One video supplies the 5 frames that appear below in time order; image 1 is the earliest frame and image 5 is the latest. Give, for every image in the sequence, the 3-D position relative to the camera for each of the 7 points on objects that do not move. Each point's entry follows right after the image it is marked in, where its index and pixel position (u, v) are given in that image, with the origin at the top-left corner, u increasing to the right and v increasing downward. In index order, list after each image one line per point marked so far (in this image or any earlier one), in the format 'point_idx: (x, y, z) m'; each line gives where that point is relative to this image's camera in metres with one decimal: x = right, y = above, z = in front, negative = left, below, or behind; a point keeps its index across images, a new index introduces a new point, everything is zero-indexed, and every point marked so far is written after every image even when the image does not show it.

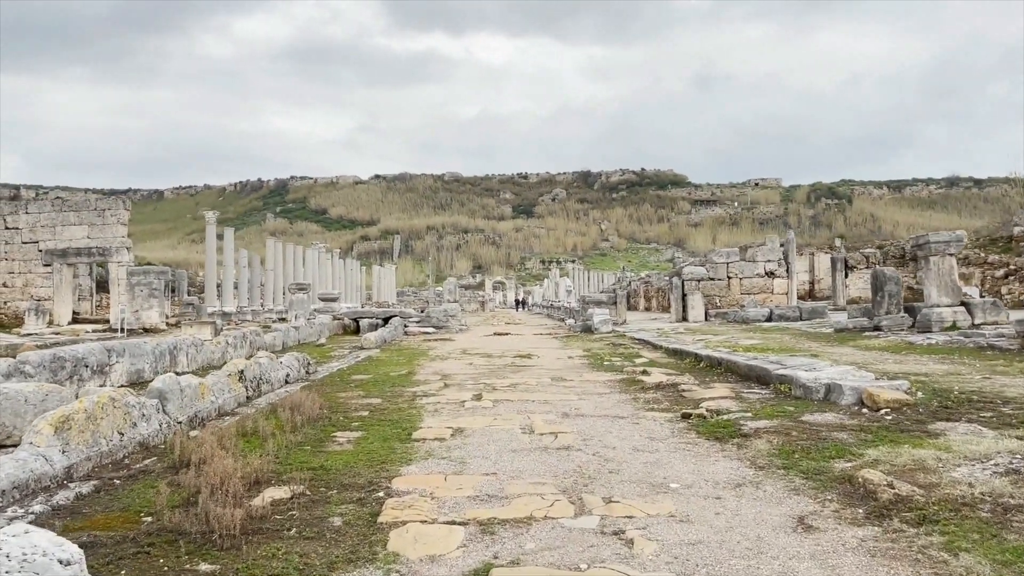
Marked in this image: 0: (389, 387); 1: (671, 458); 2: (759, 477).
0: (-1.3, -1.1, +7.5) m
1: (+0.9, -1.0, +3.9) m
2: (+1.3, -1.0, +3.5) m
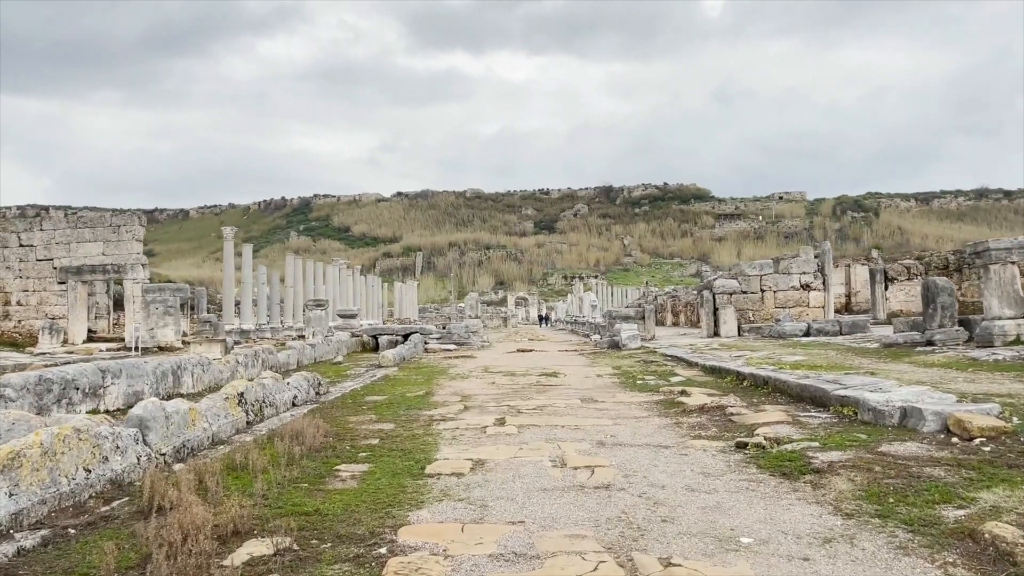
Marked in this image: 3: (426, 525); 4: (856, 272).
0: (-1.1, -1.2, +6.9) m
1: (+1.1, -1.0, +3.3) m
2: (+1.4, -1.0, +2.8) m
3: (-0.4, -1.1, +3.1) m
4: (+9.7, +0.4, +19.4) m
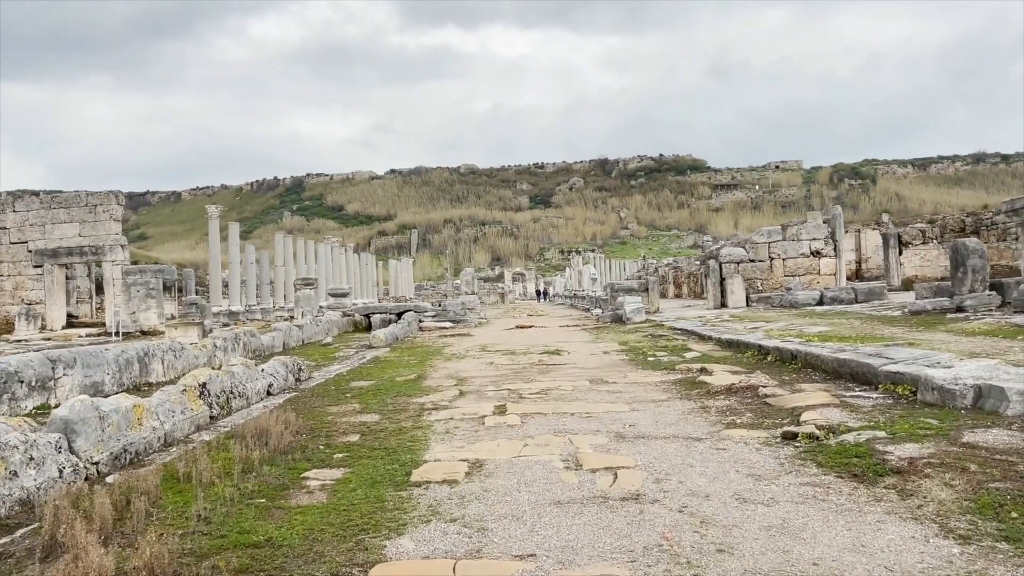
0: (-1.1, -1.0, +6.2) m
1: (+1.1, -0.8, +2.5) m
2: (+1.4, -0.8, +2.1) m
3: (-0.4, -0.9, +2.4) m
4: (+9.6, +1.4, +18.7) m
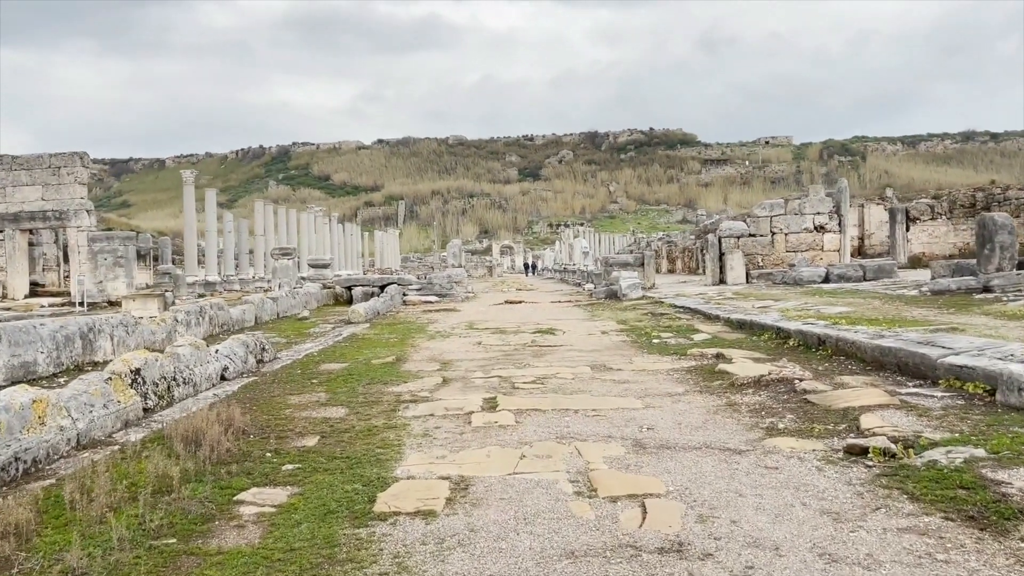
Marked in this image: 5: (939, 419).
0: (-1.1, -0.7, +5.3) m
1: (+1.1, -0.8, +1.8) m
2: (+1.4, -0.8, +1.3) m
3: (-0.4, -0.9, +1.6) m
4: (+9.3, +2.0, +17.9) m
5: (+2.1, -0.6, +3.4) m
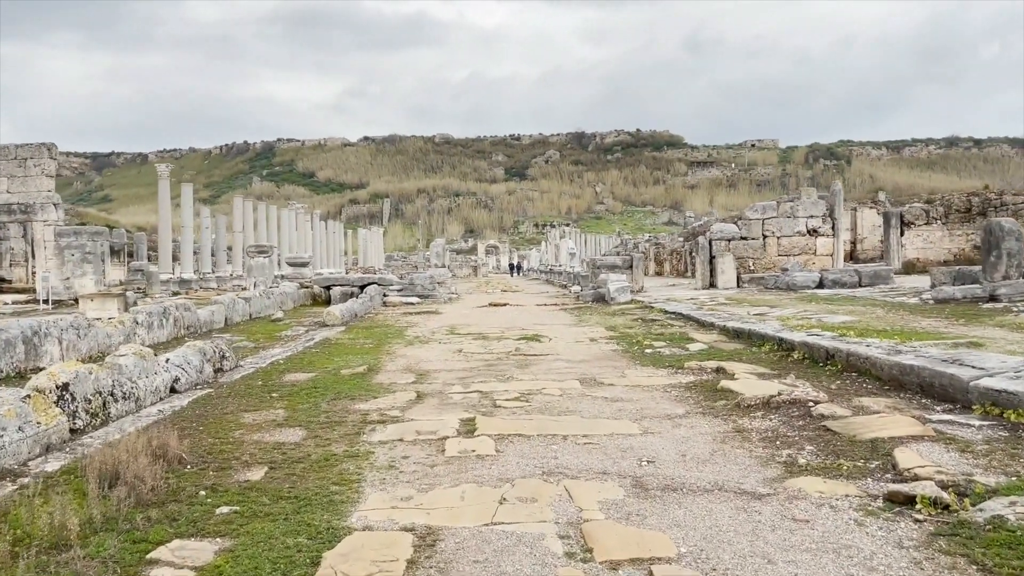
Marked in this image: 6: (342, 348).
0: (-1.3, -0.8, +4.8) m
1: (+1.0, -0.8, +1.3) m
2: (+1.4, -0.9, +0.9) m
3: (-0.4, -0.9, +1.1) m
4: (+9.0, +1.8, +17.6) m
5: (+2.0, -0.7, +2.9) m
6: (-1.9, -0.7, +7.7) m
